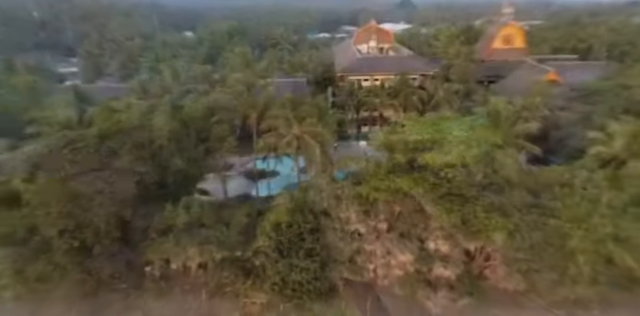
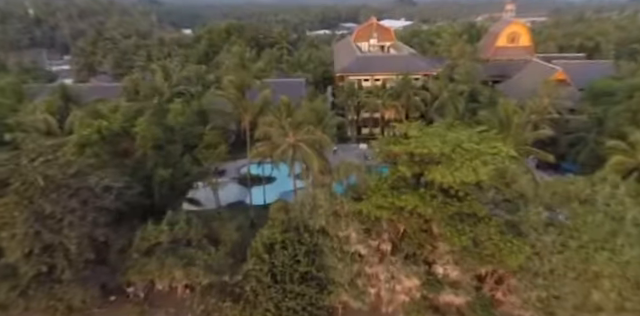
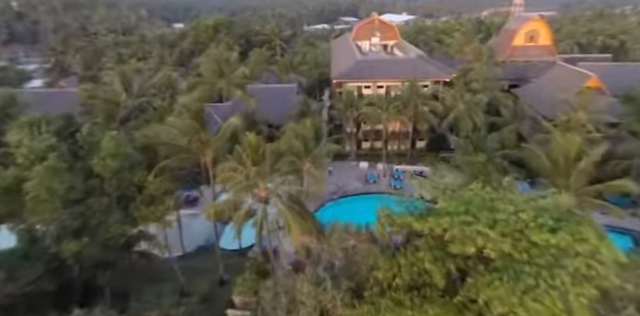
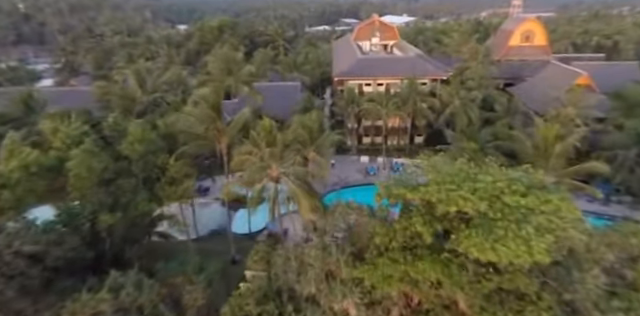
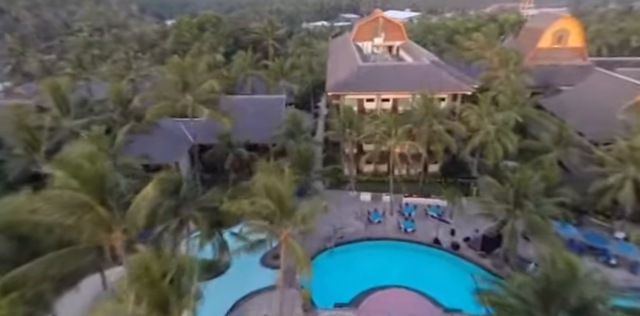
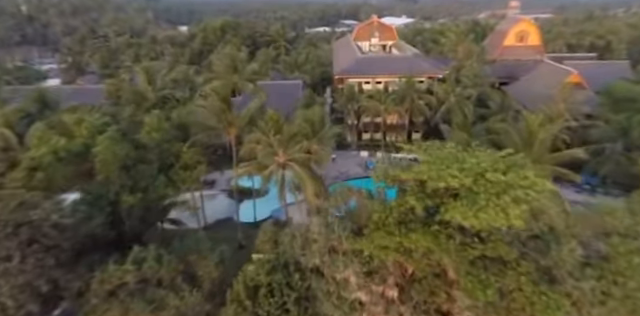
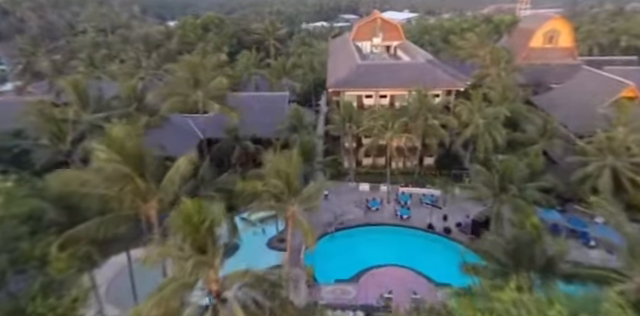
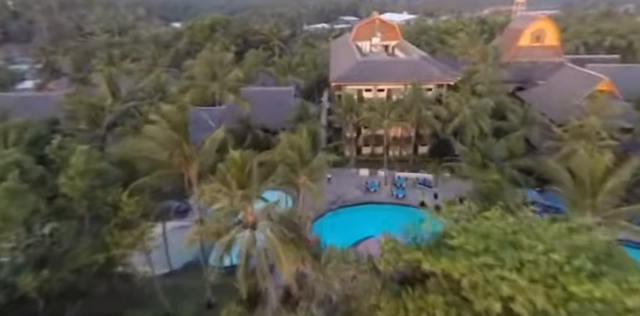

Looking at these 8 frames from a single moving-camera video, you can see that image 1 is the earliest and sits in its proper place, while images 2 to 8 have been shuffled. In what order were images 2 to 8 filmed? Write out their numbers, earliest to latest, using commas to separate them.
2, 6, 4, 3, 8, 7, 5
